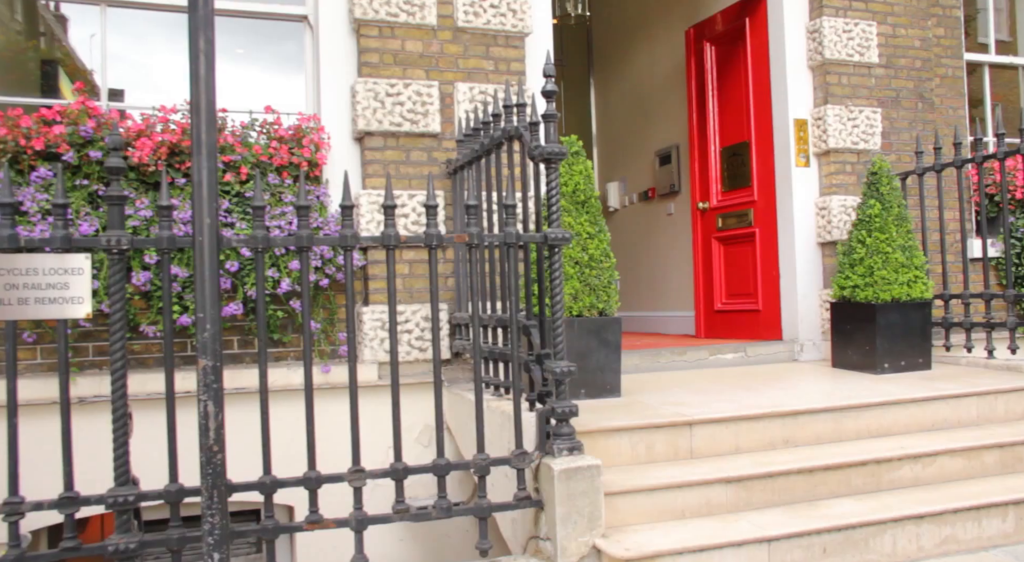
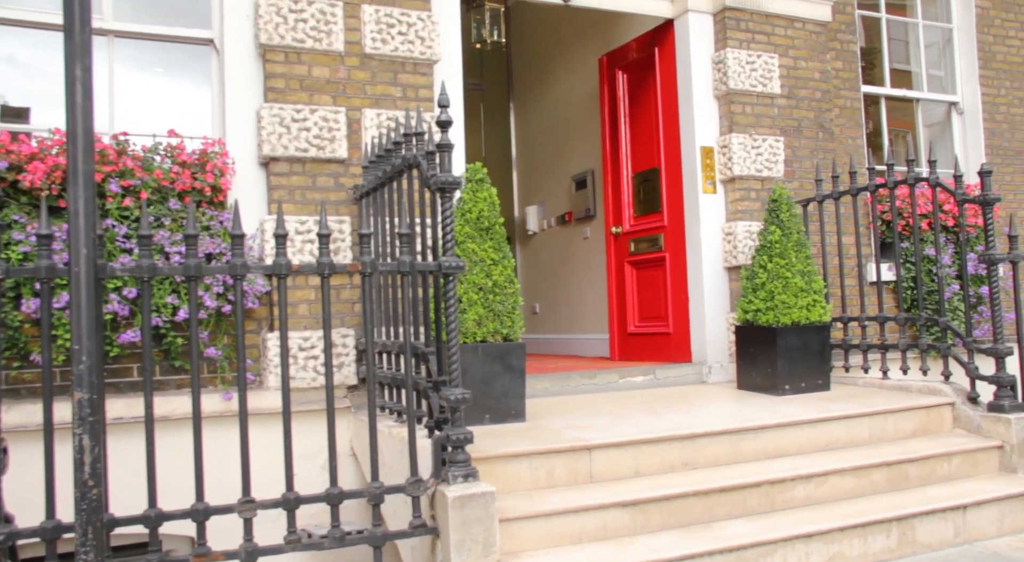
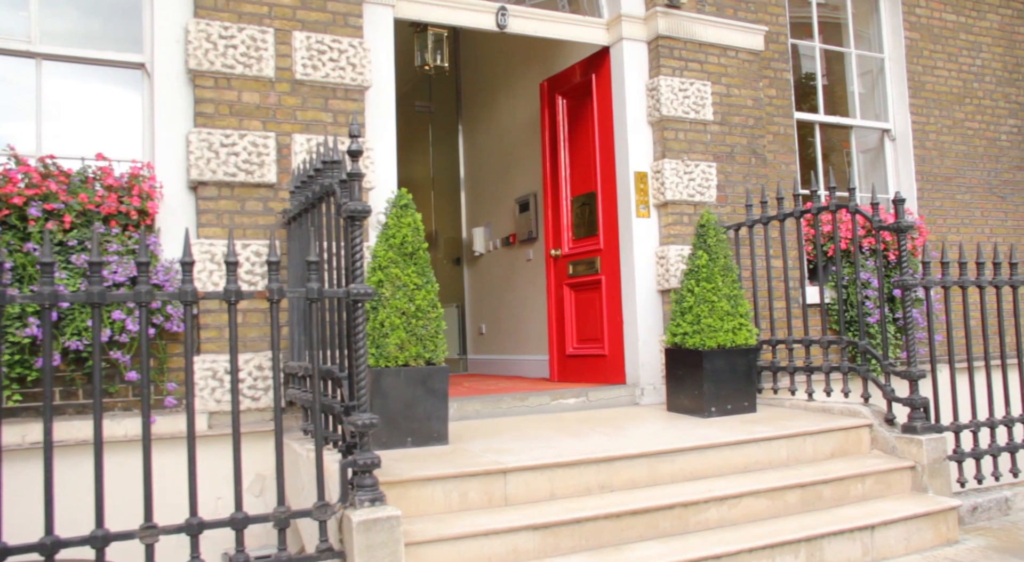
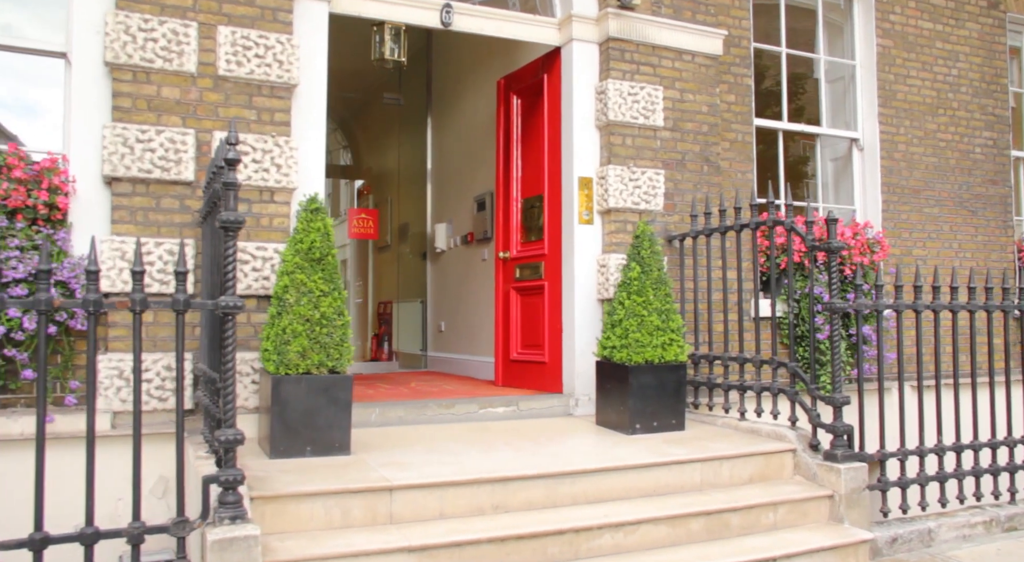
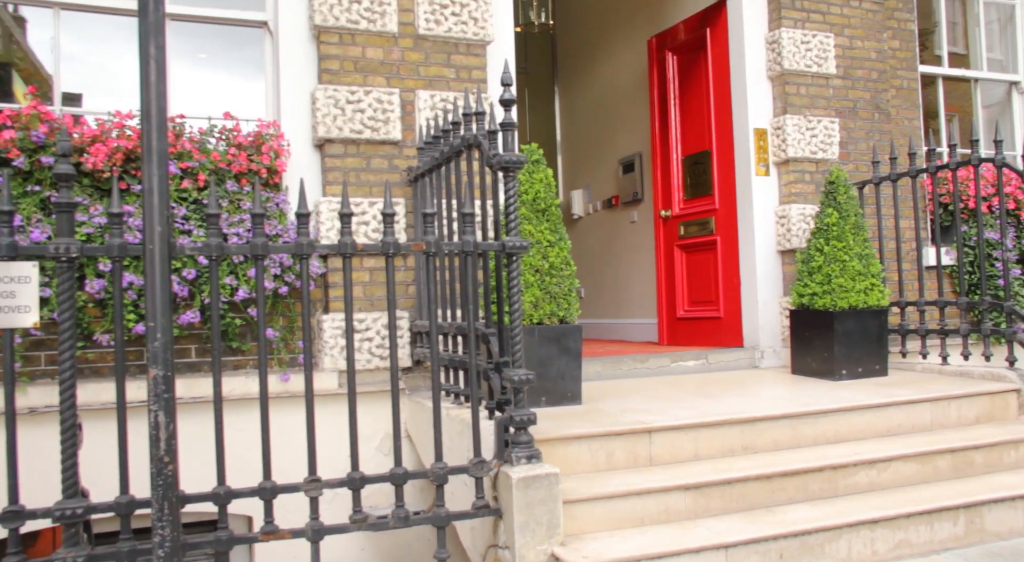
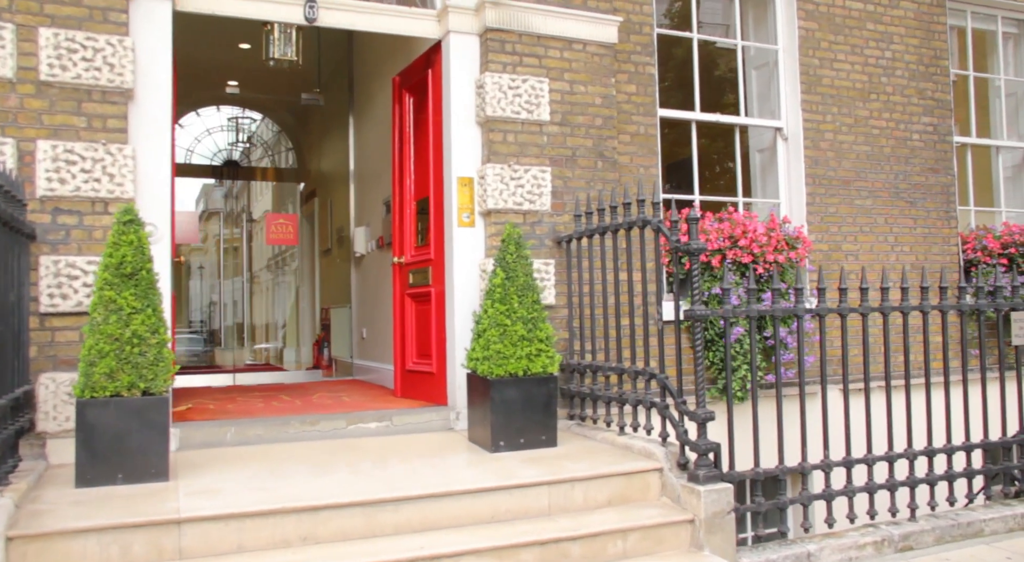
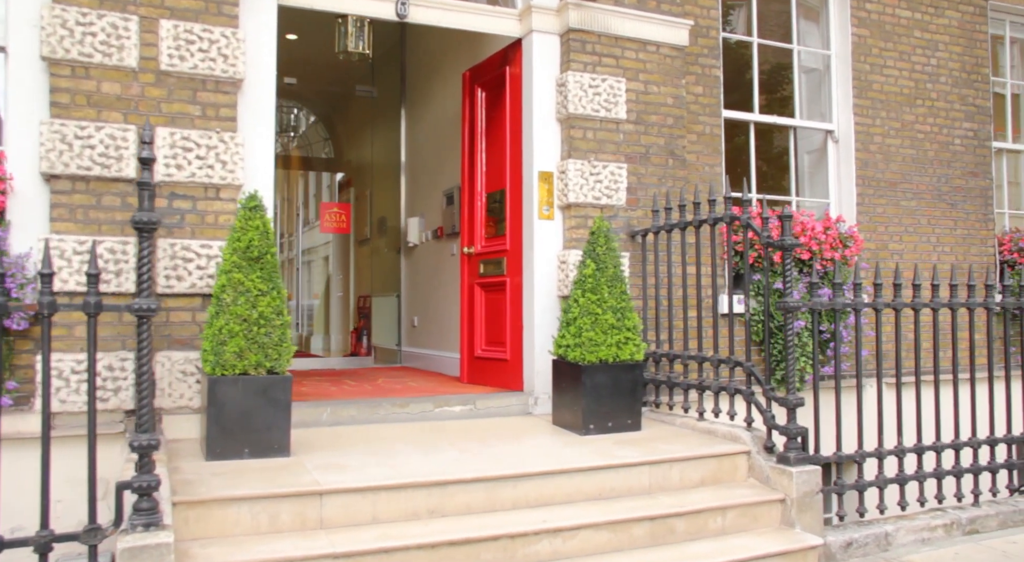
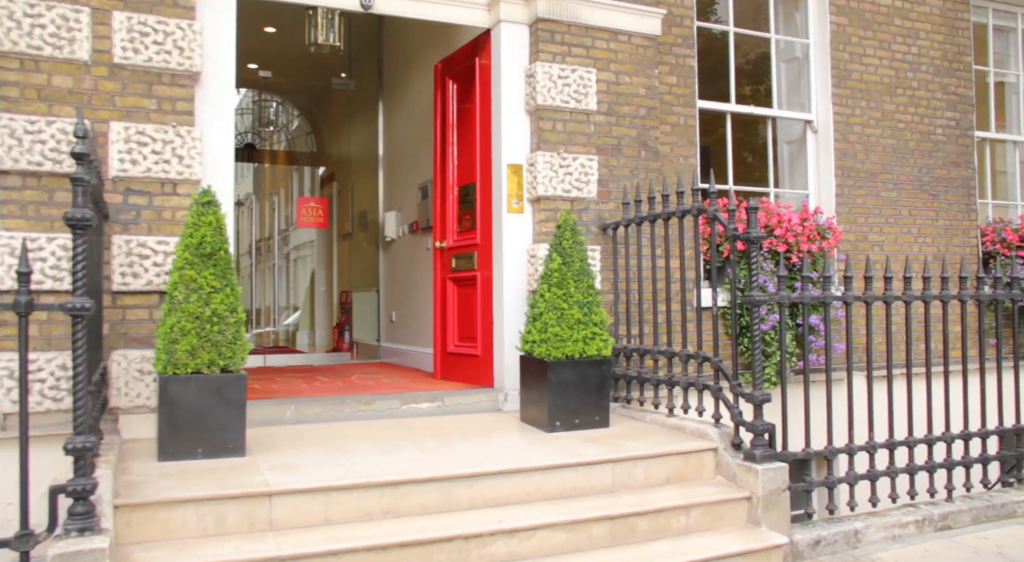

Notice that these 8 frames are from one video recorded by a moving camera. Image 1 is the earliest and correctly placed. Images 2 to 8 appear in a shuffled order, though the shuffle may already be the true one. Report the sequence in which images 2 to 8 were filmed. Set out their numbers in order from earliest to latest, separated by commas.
5, 2, 3, 4, 7, 8, 6
